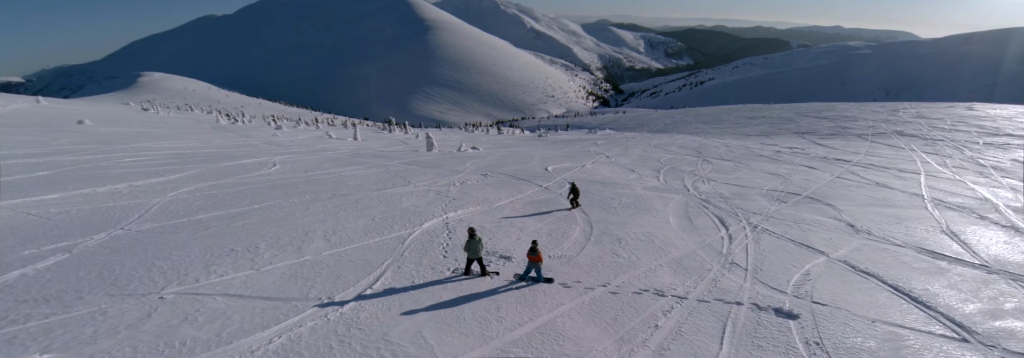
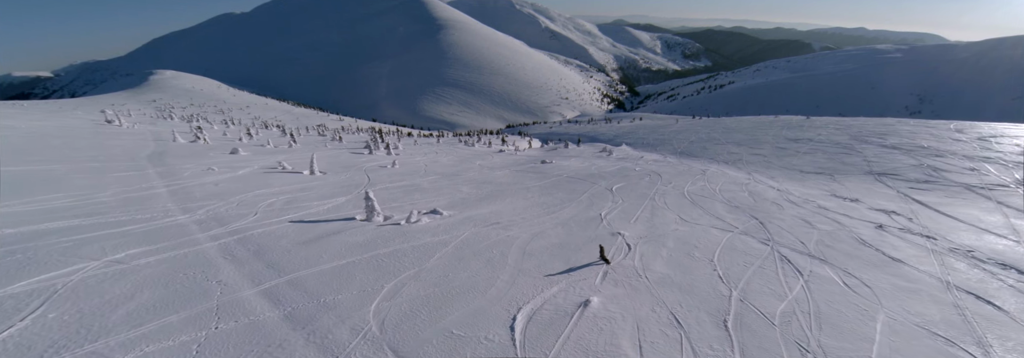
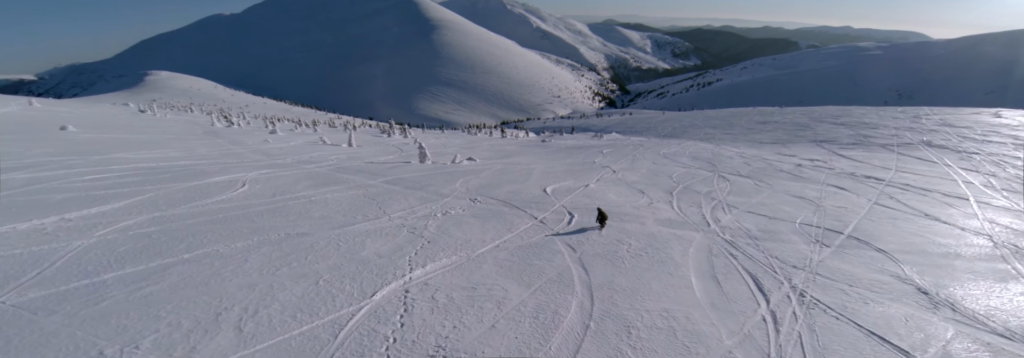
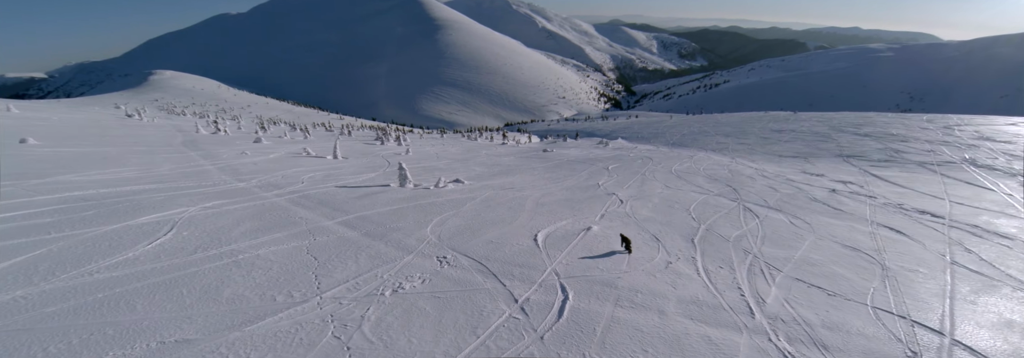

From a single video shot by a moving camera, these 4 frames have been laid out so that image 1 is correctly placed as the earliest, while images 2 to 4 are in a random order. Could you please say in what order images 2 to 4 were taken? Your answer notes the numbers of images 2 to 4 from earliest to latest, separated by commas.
3, 4, 2
